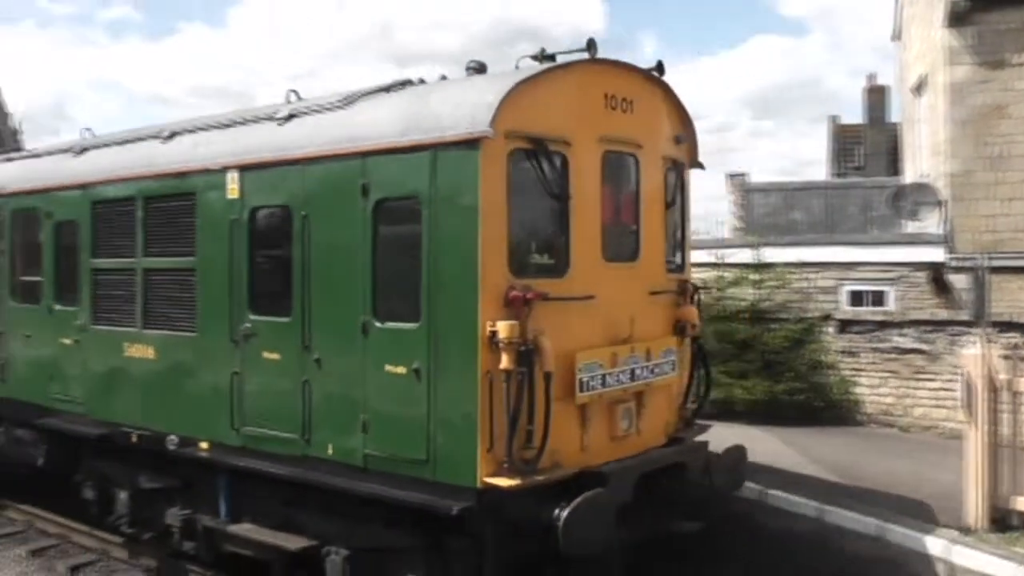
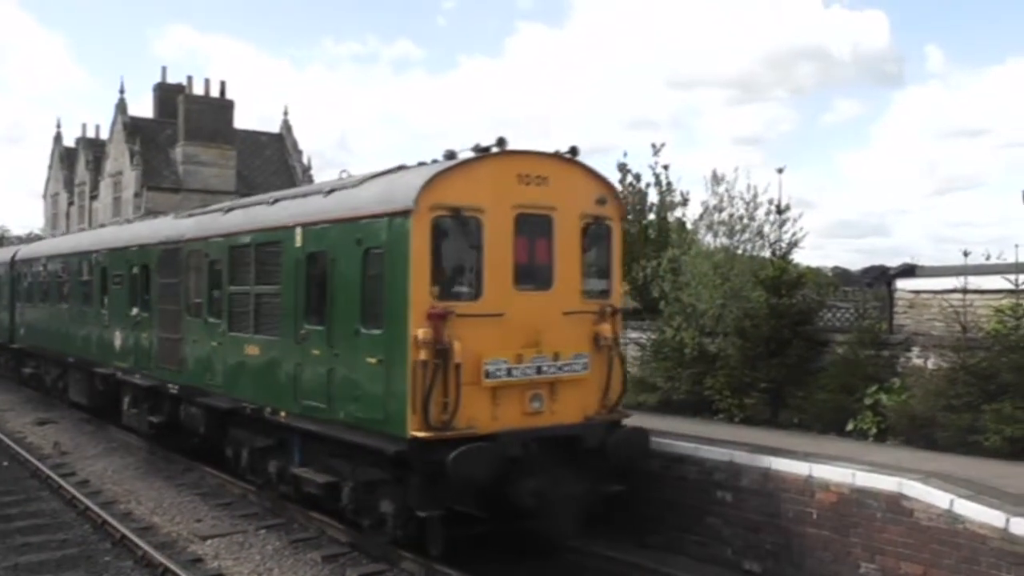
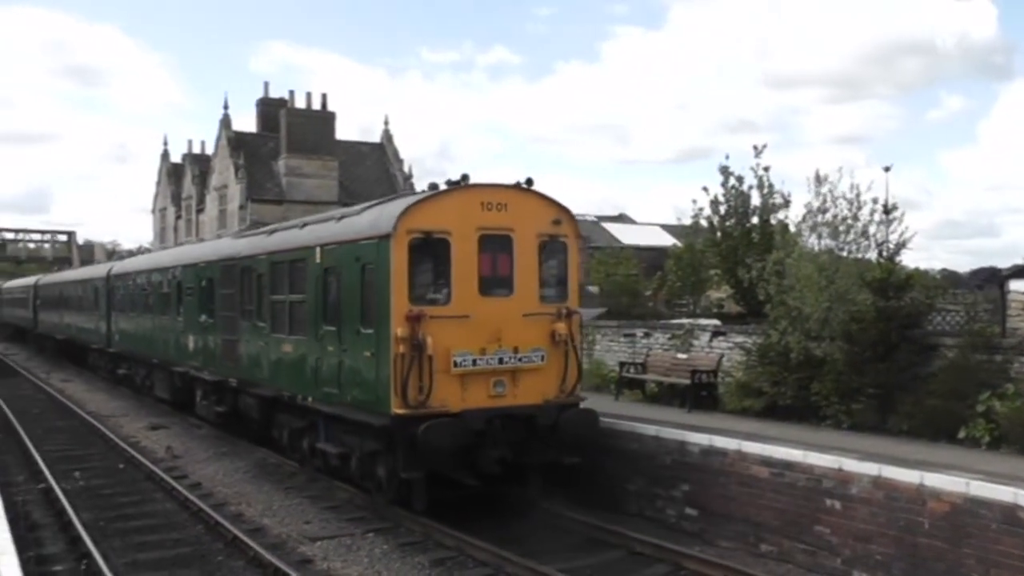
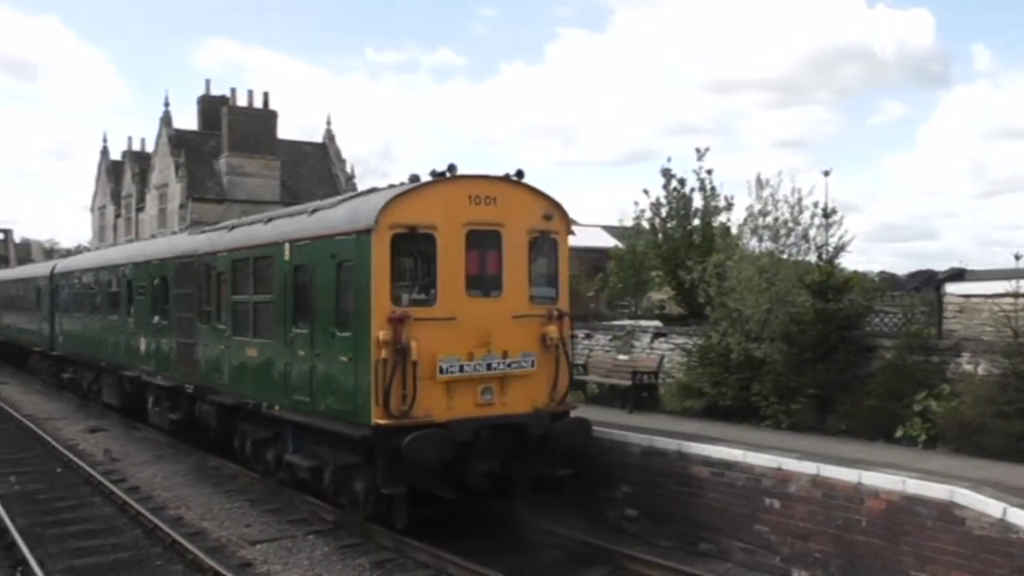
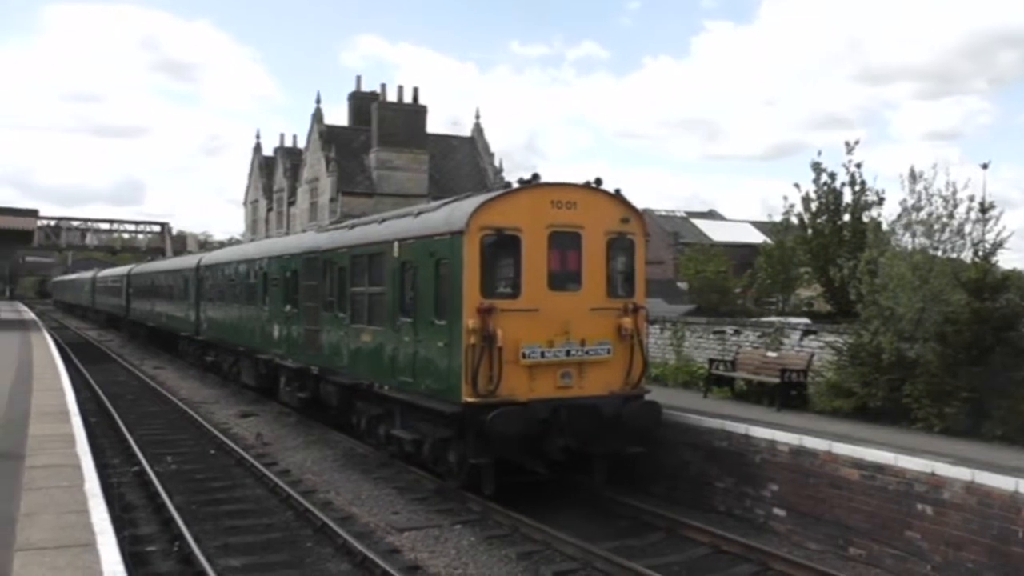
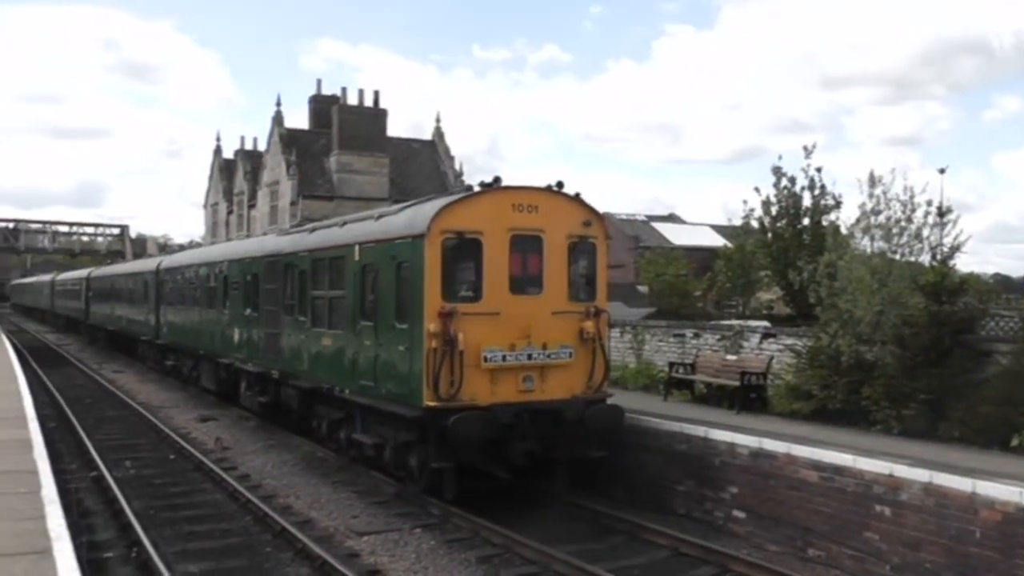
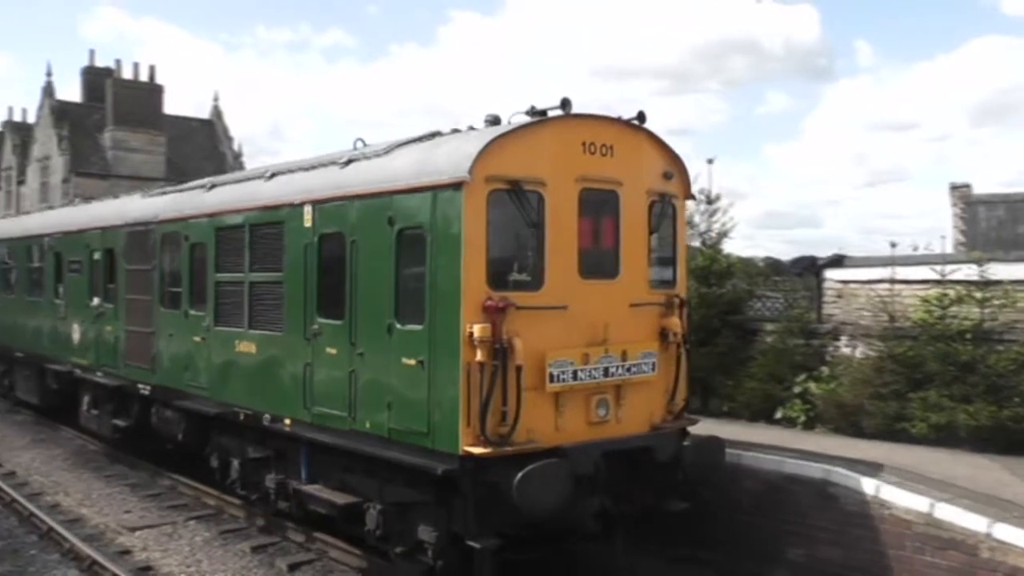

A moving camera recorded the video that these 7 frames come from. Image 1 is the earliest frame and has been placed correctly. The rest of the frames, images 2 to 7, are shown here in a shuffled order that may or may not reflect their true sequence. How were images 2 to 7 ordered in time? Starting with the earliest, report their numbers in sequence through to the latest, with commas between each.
7, 2, 4, 3, 6, 5
